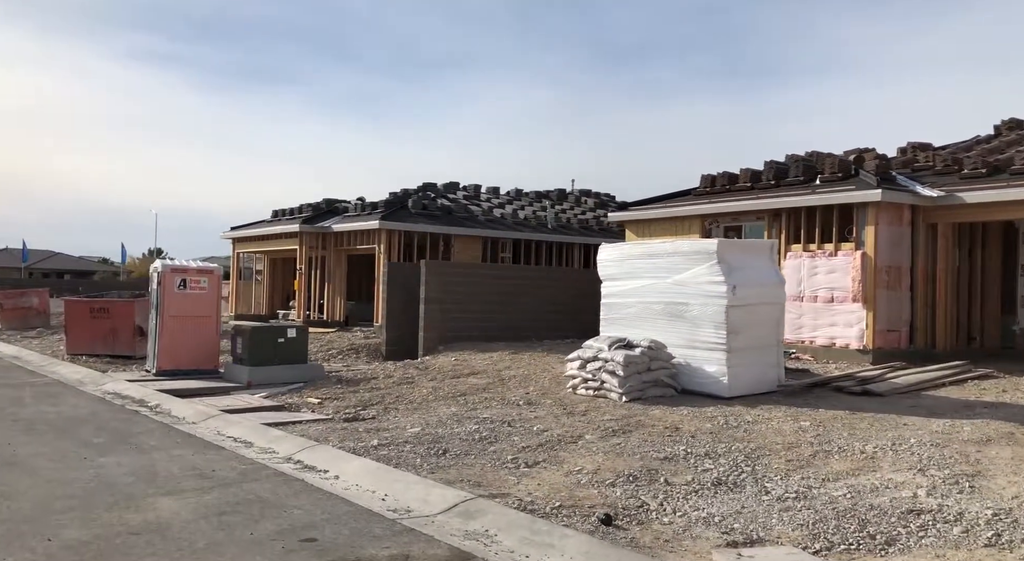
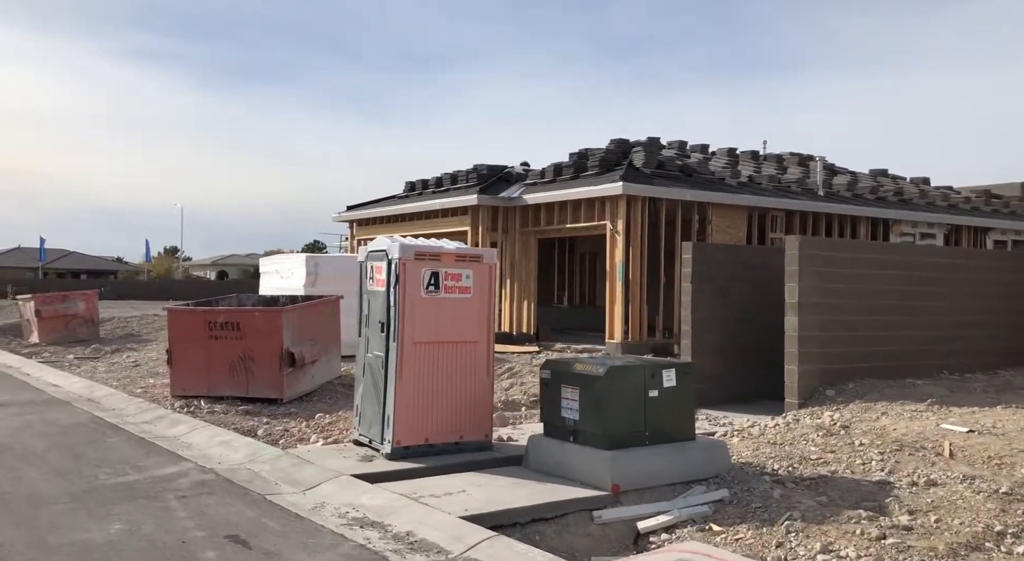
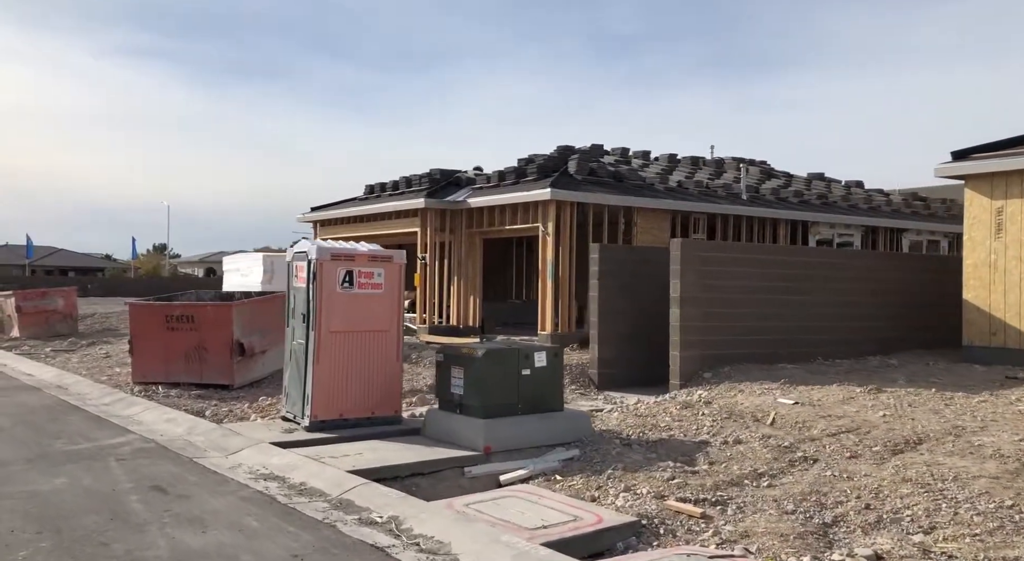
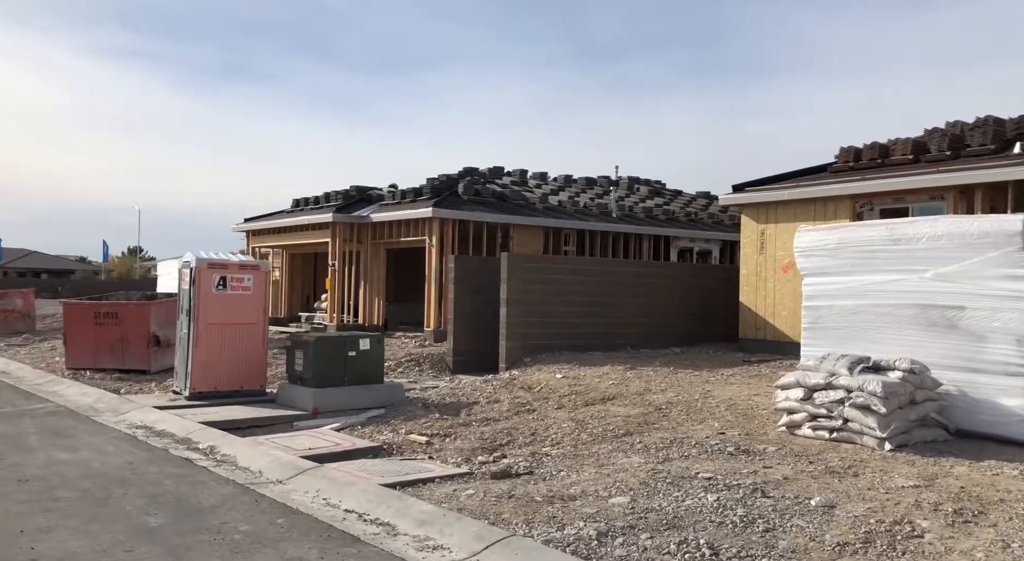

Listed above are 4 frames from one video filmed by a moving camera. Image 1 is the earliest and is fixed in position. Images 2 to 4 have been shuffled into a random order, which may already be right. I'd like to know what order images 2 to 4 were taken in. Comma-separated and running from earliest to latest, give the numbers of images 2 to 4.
4, 3, 2
